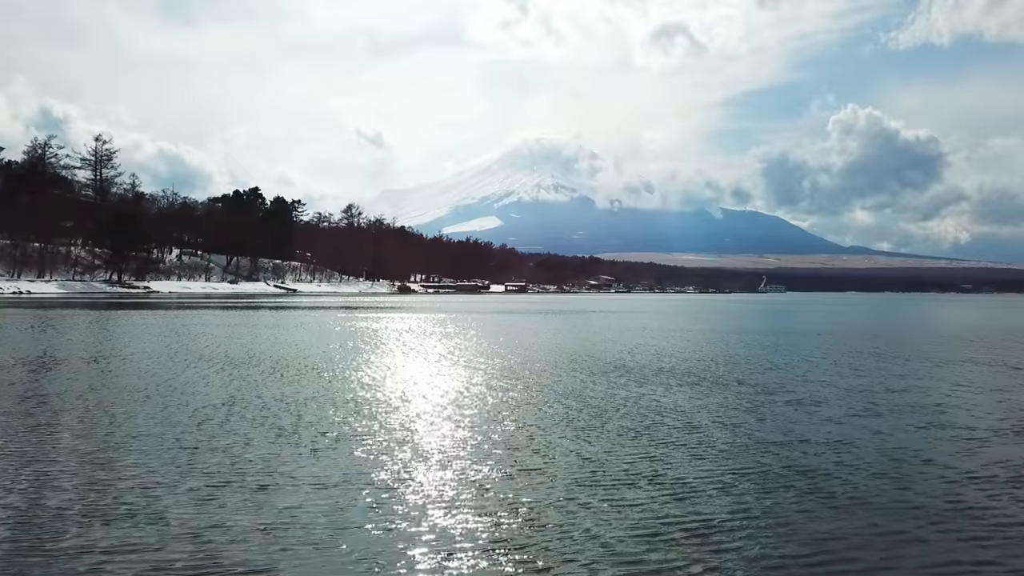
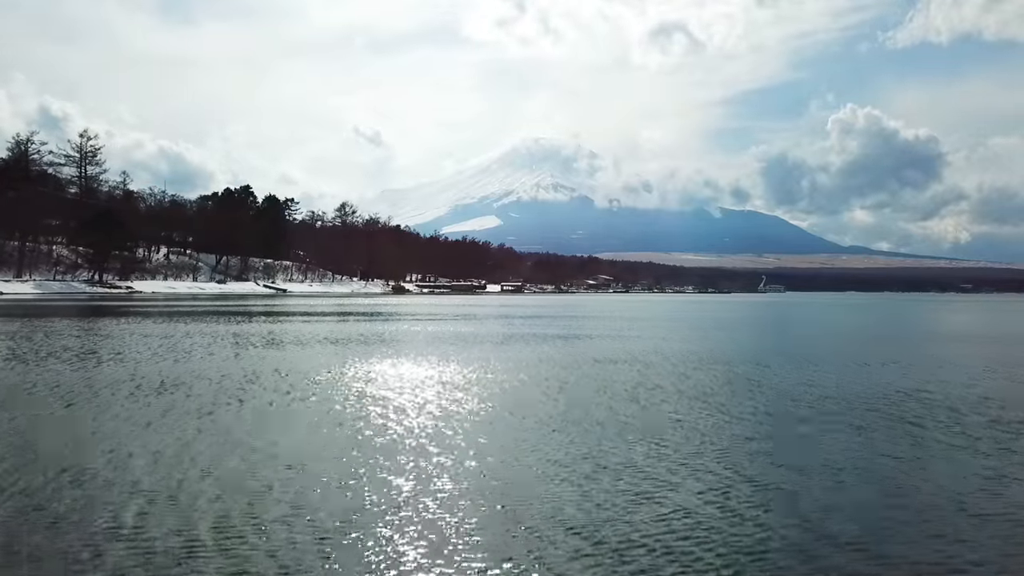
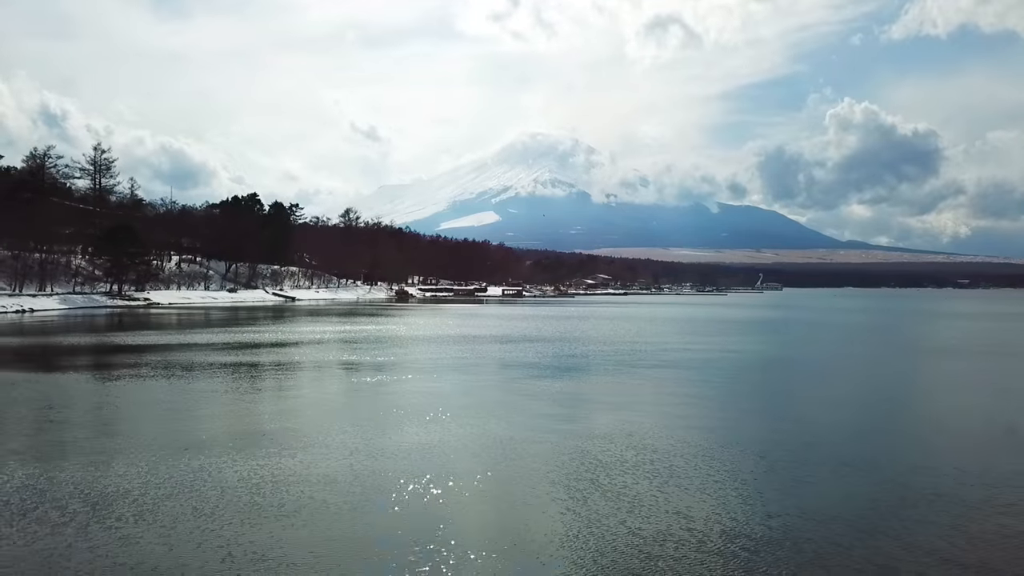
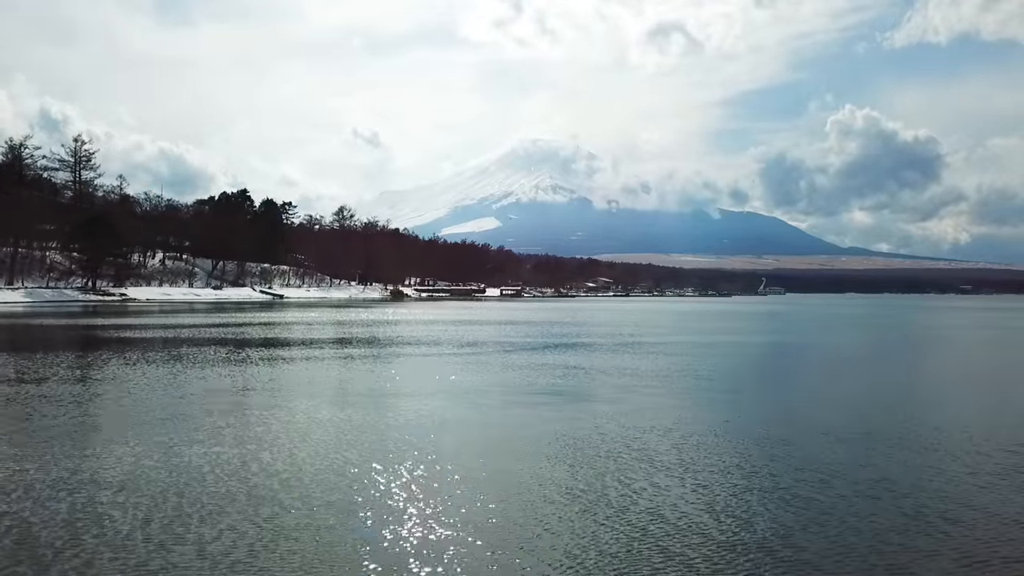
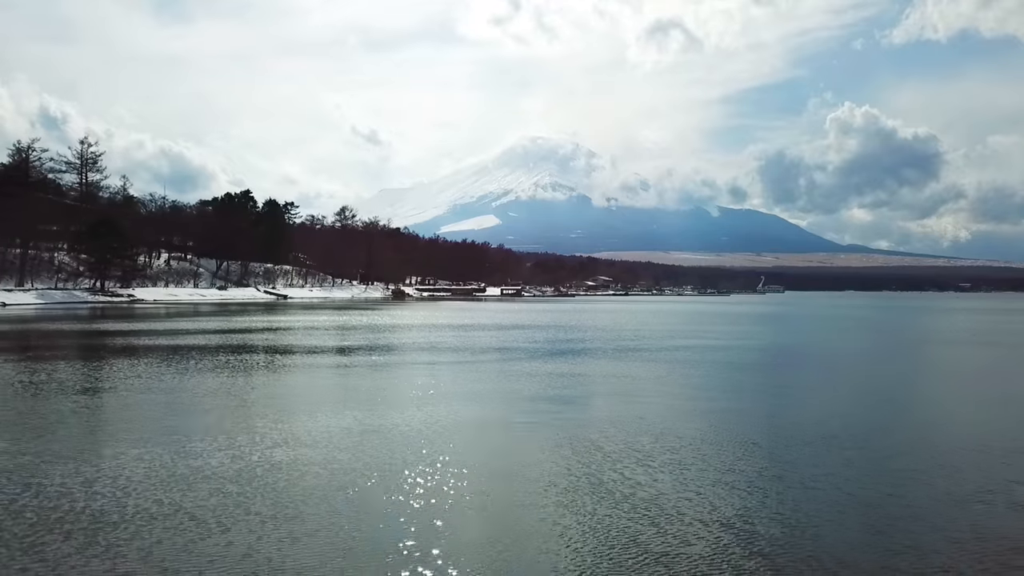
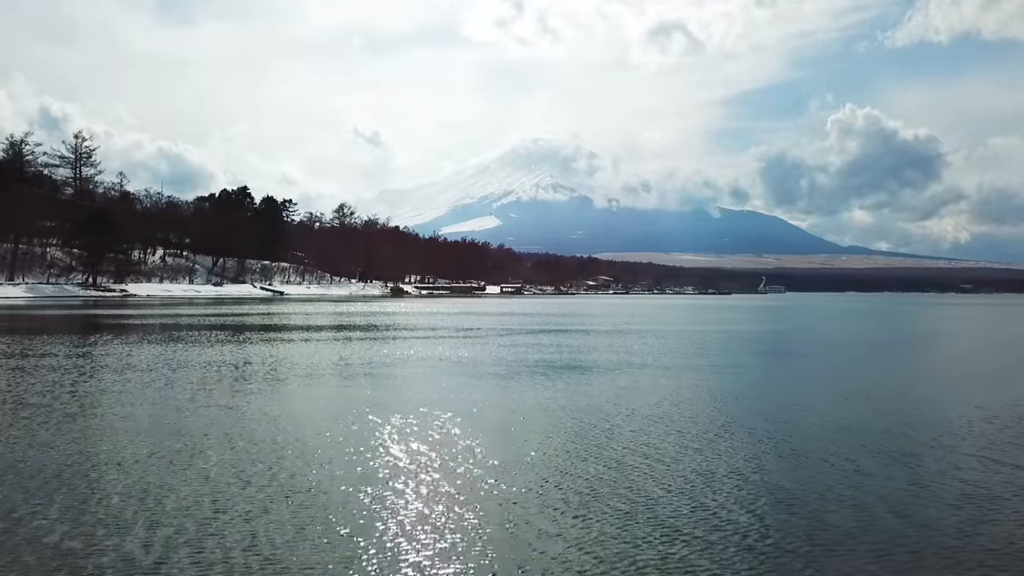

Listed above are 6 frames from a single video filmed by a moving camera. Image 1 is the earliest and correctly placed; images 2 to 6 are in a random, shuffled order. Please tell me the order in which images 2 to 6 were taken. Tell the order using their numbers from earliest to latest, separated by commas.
2, 6, 4, 5, 3
